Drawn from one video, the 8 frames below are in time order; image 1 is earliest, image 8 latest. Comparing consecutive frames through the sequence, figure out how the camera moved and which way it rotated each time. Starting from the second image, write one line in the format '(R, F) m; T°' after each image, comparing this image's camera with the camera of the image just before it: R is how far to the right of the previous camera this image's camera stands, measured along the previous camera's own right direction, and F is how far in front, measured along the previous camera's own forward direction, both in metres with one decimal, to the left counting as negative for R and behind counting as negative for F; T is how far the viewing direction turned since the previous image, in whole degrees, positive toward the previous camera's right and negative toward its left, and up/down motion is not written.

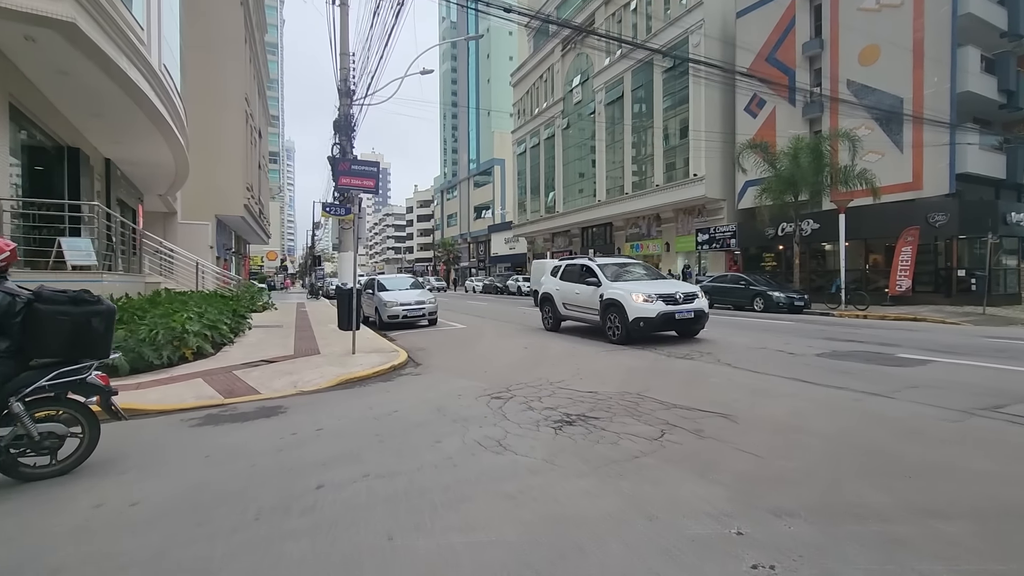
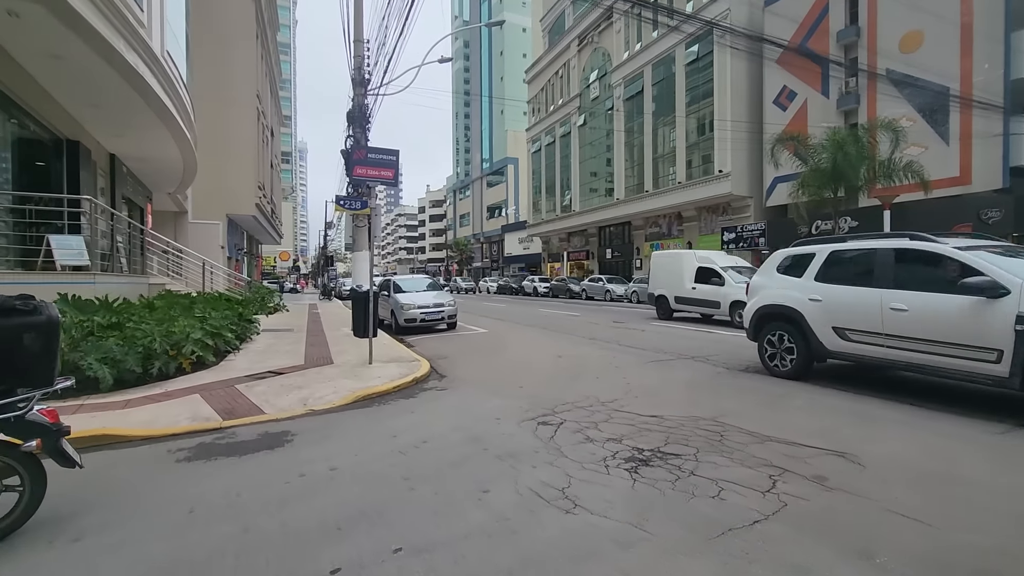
(-0.4, +1.0) m; -1°
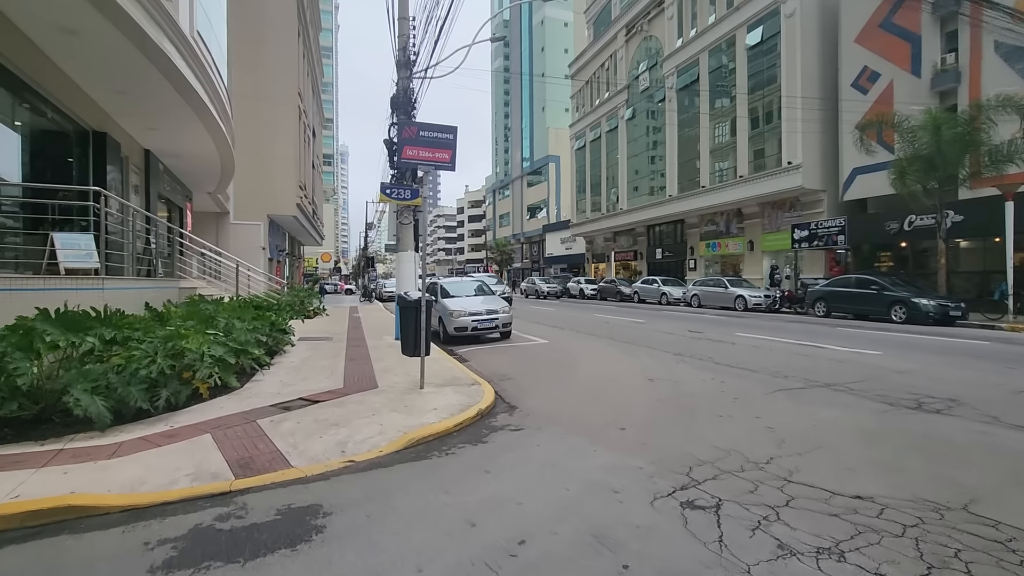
(-0.6, +1.7) m; -4°
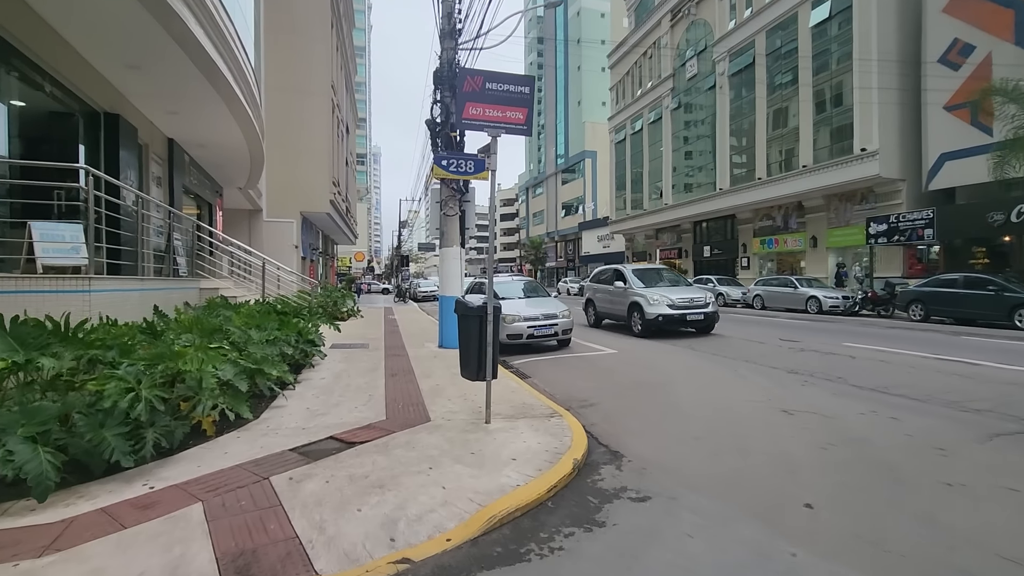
(-0.7, +1.7) m; -3°
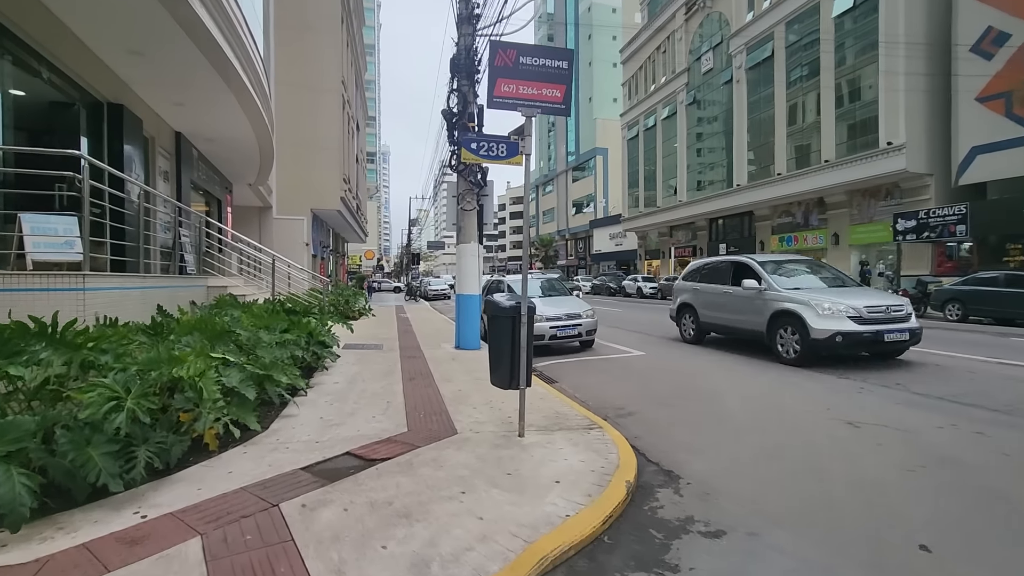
(-0.3, +0.6) m; -1°
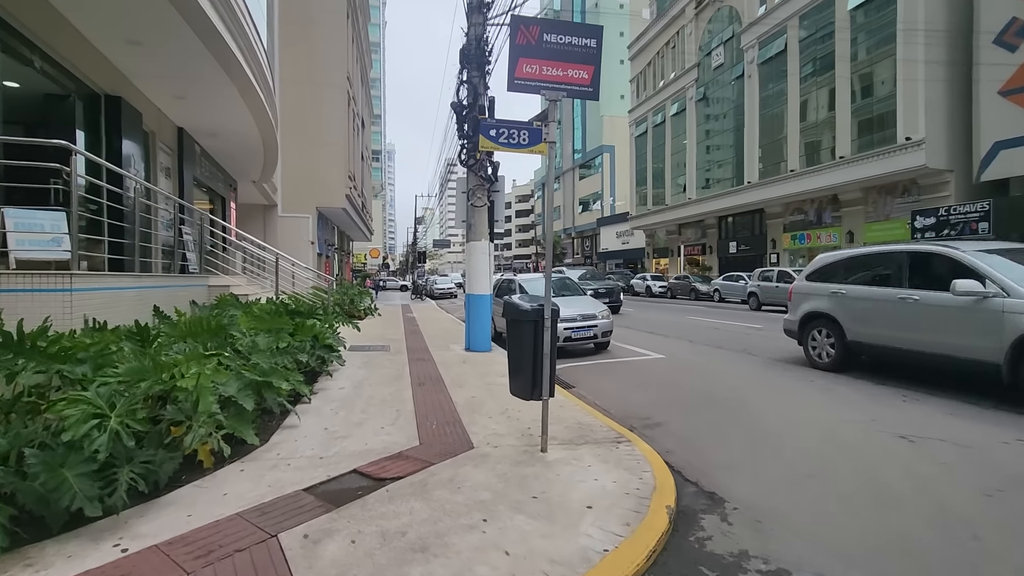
(-0.1, +0.4) m; -1°
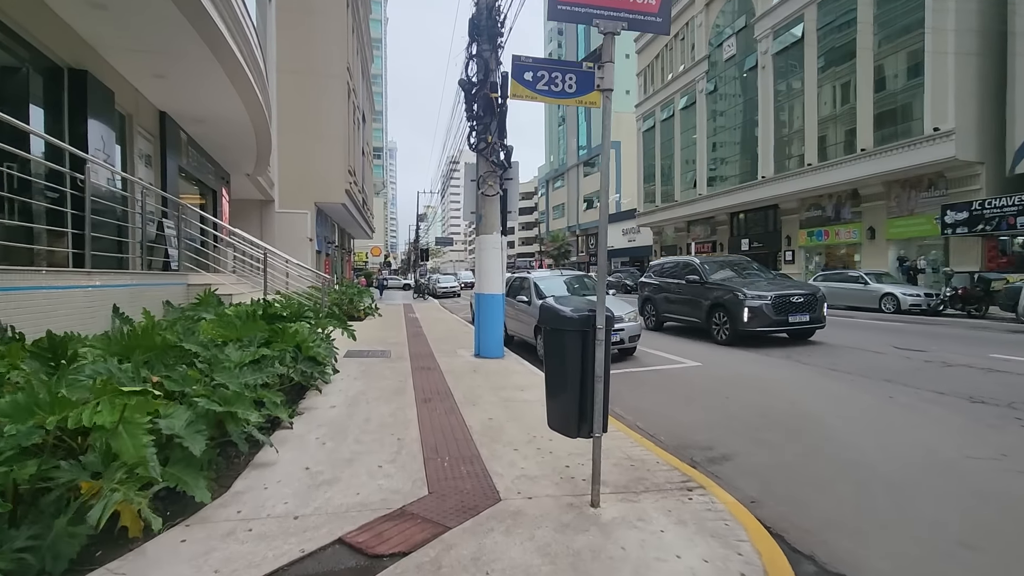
(-0.2, +1.1) m; 0°
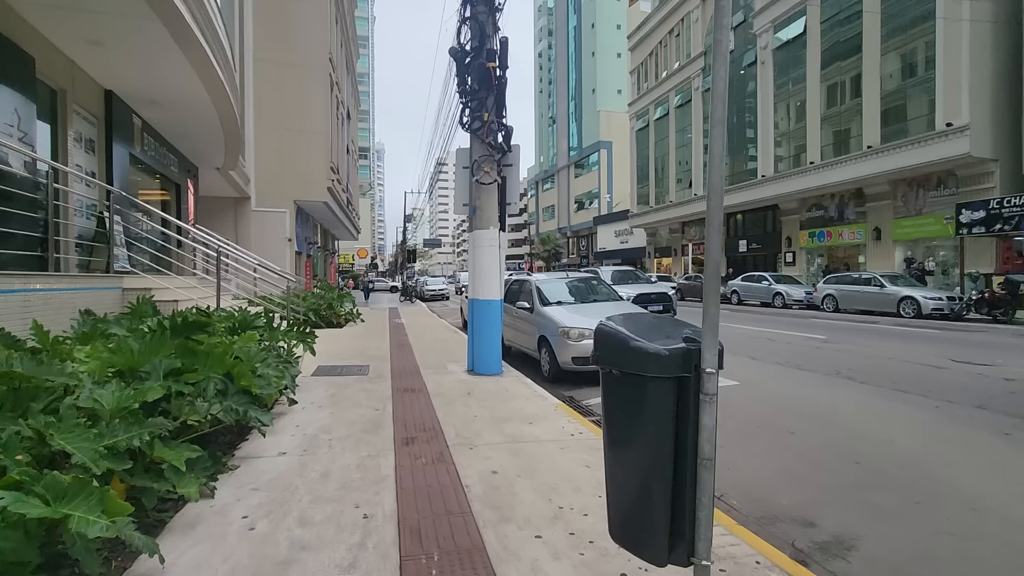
(-0.2, +1.4) m; +1°
